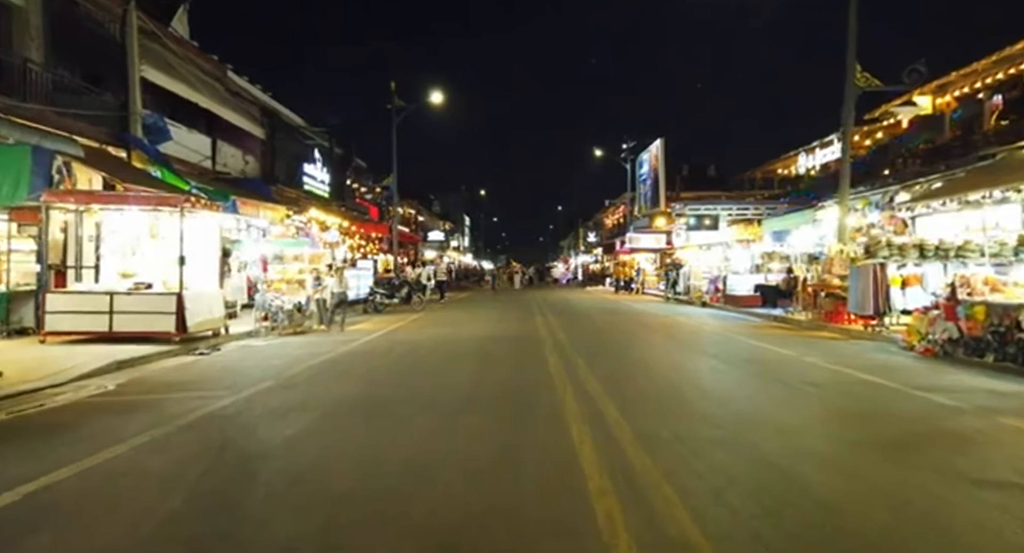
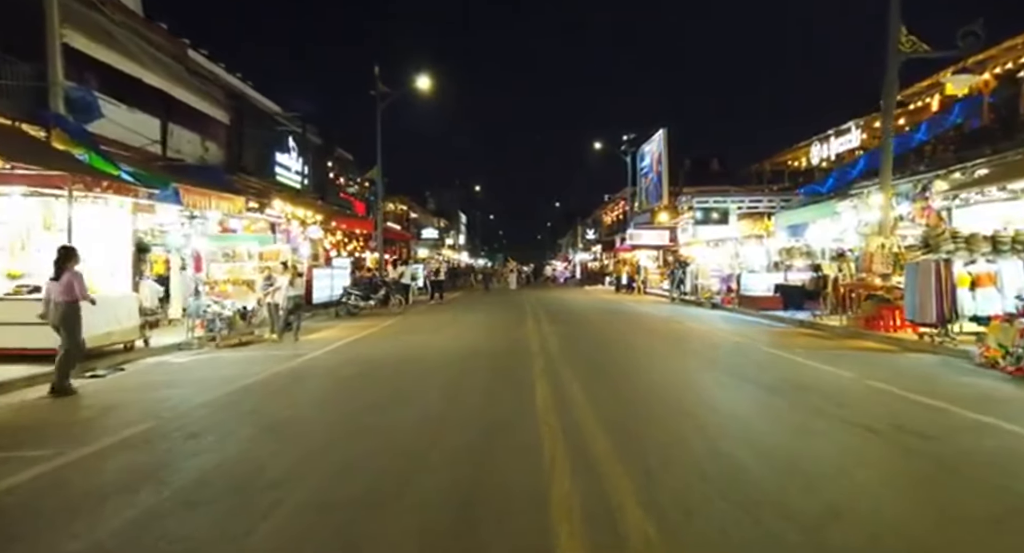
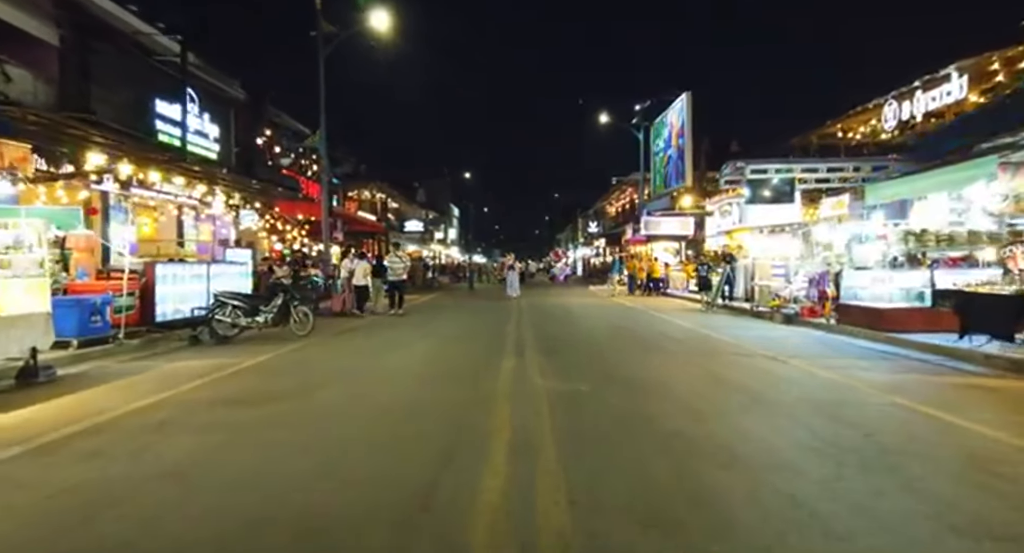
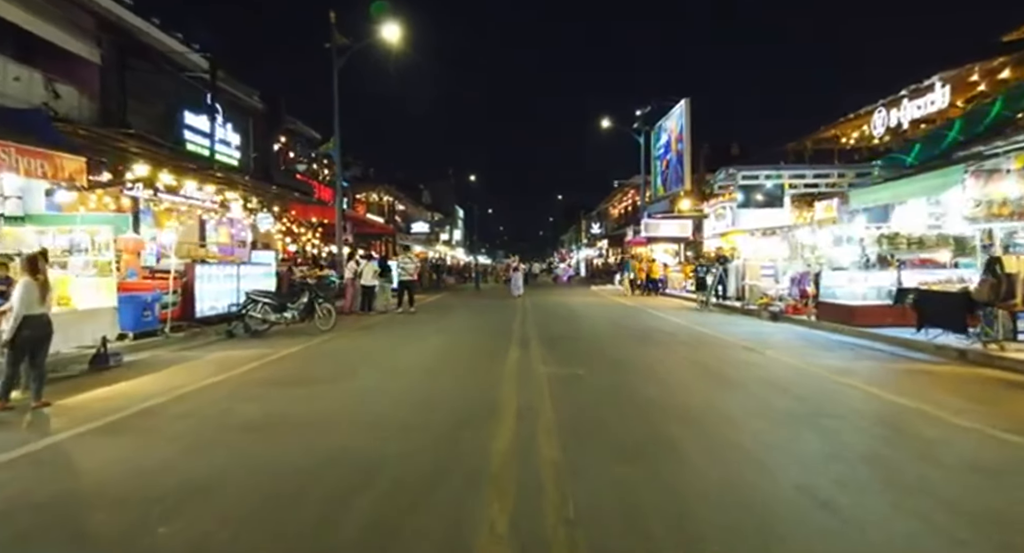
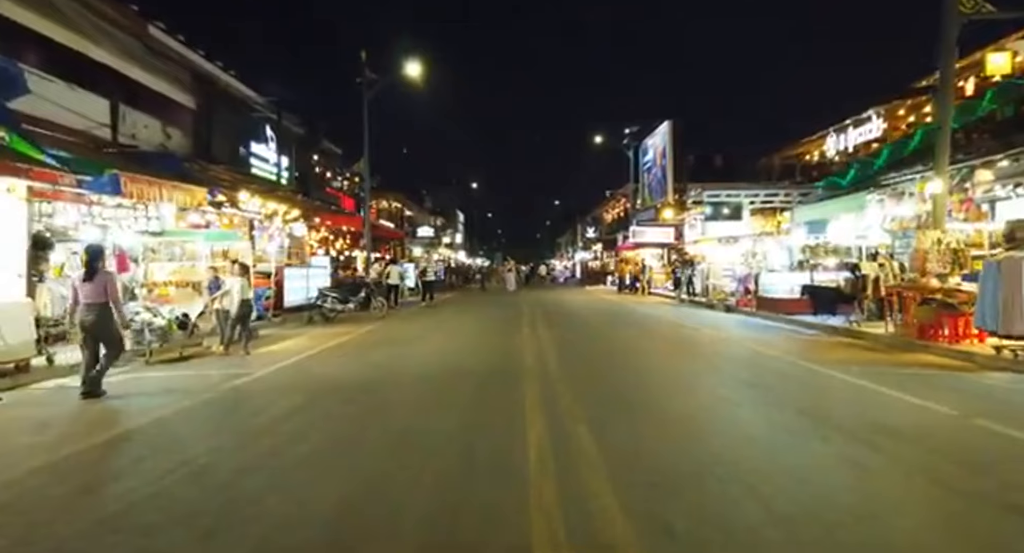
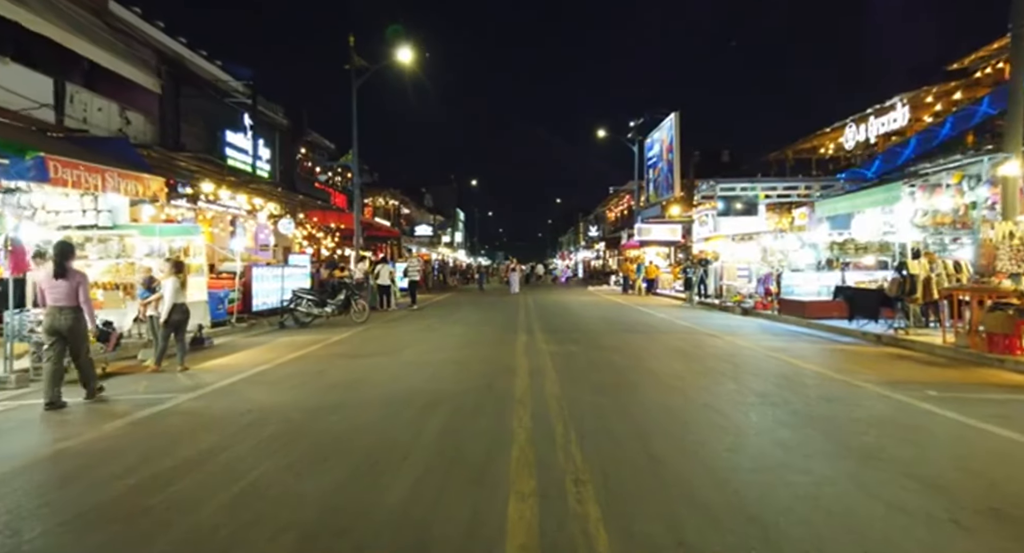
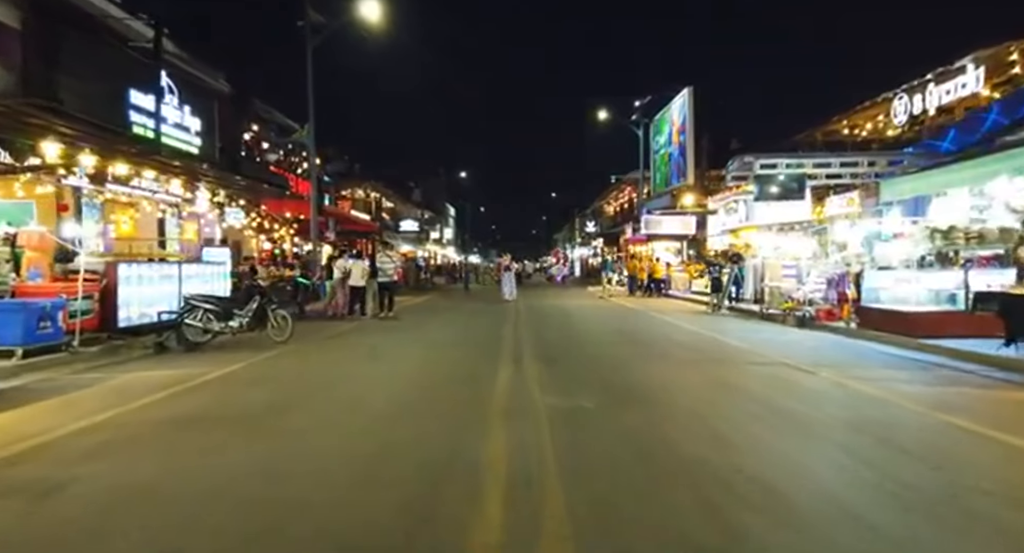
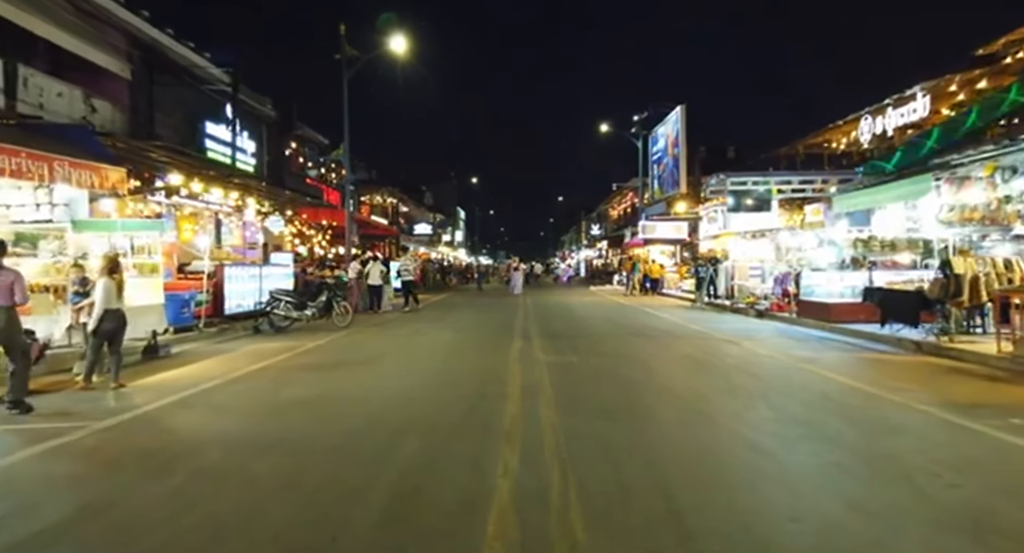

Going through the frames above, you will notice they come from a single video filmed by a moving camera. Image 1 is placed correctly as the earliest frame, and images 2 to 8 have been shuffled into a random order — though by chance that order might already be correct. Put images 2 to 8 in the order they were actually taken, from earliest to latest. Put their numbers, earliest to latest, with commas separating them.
2, 5, 6, 8, 4, 3, 7
